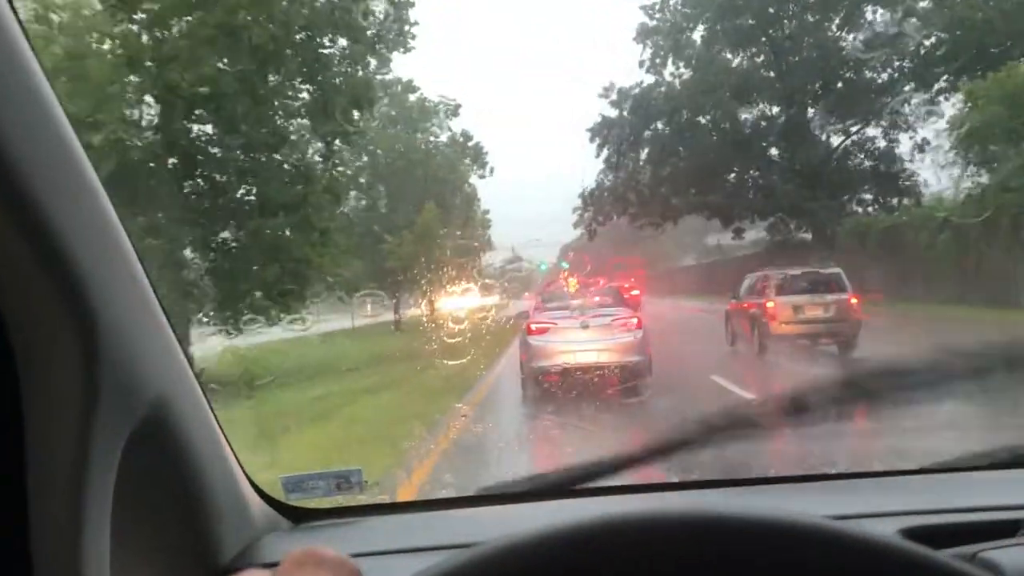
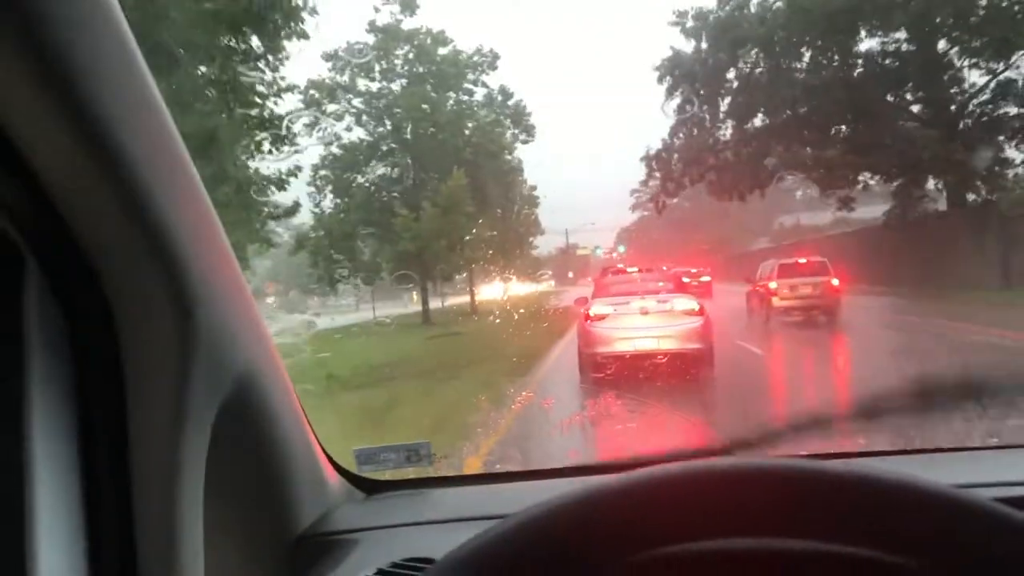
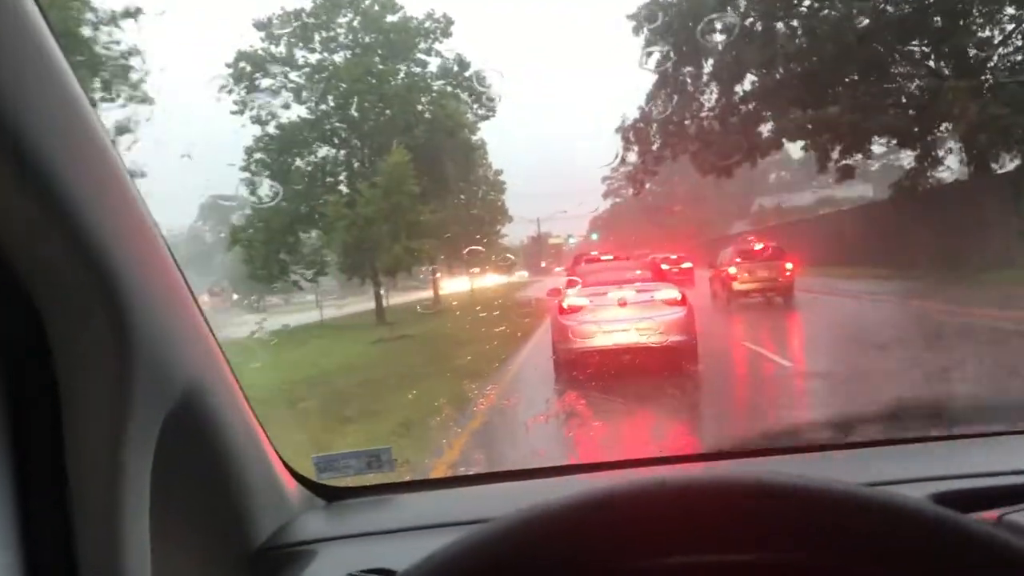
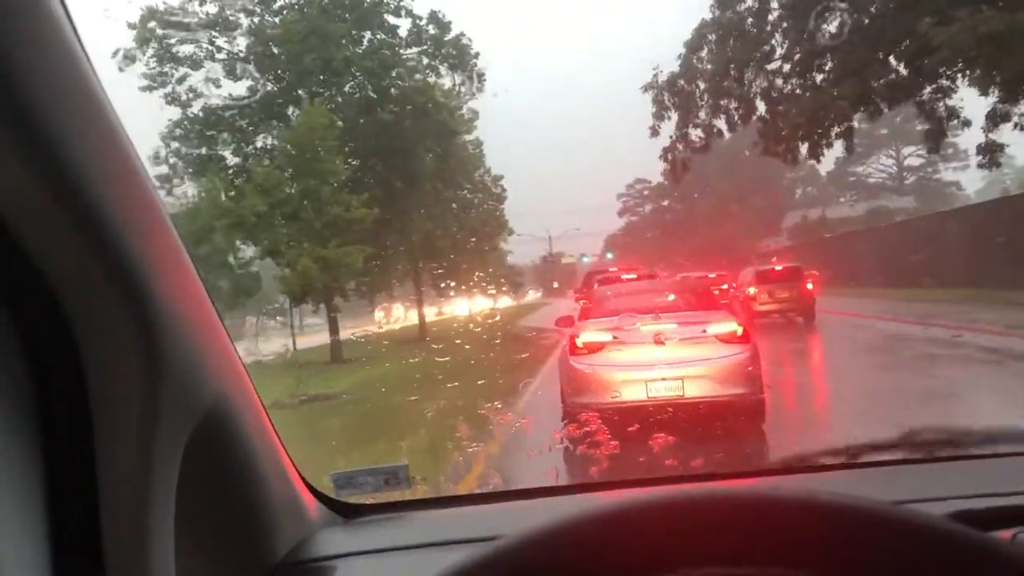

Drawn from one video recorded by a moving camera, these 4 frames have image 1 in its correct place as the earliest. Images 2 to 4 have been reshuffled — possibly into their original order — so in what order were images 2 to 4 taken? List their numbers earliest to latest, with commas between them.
2, 3, 4
